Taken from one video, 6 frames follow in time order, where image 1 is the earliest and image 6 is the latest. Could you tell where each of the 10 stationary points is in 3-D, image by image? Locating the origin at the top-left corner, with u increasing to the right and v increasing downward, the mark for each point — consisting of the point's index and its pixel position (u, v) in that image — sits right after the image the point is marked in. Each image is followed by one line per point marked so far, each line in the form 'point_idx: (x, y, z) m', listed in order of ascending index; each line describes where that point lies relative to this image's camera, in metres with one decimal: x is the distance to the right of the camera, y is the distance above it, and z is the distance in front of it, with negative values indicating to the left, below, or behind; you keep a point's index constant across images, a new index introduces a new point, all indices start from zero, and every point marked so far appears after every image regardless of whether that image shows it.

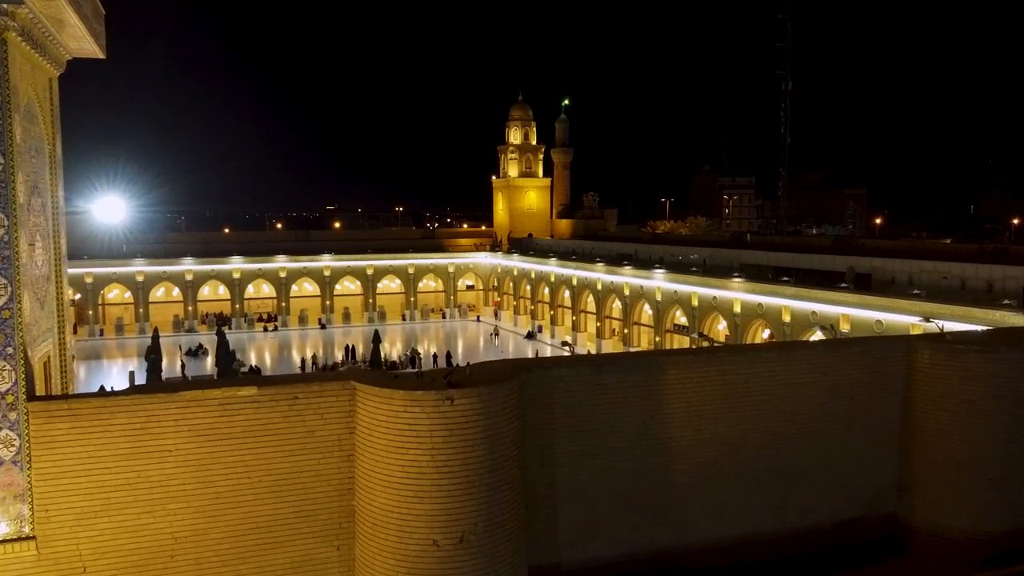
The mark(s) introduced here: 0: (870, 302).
0: (+8.4, -0.3, +18.5) m
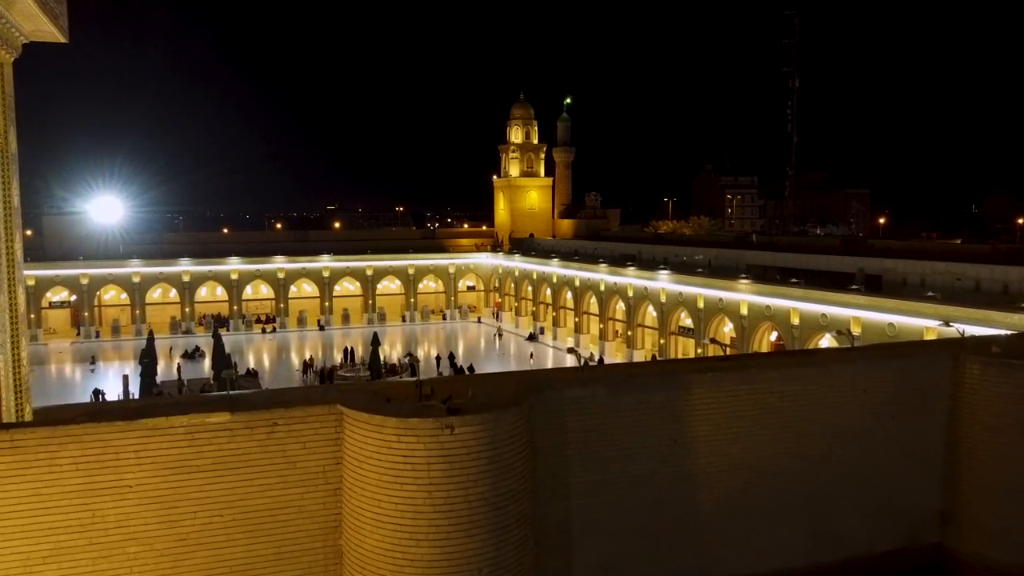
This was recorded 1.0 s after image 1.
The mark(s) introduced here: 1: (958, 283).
0: (+8.5, -0.4, +18.0) m
1: (+10.6, +0.1, +18.7) m
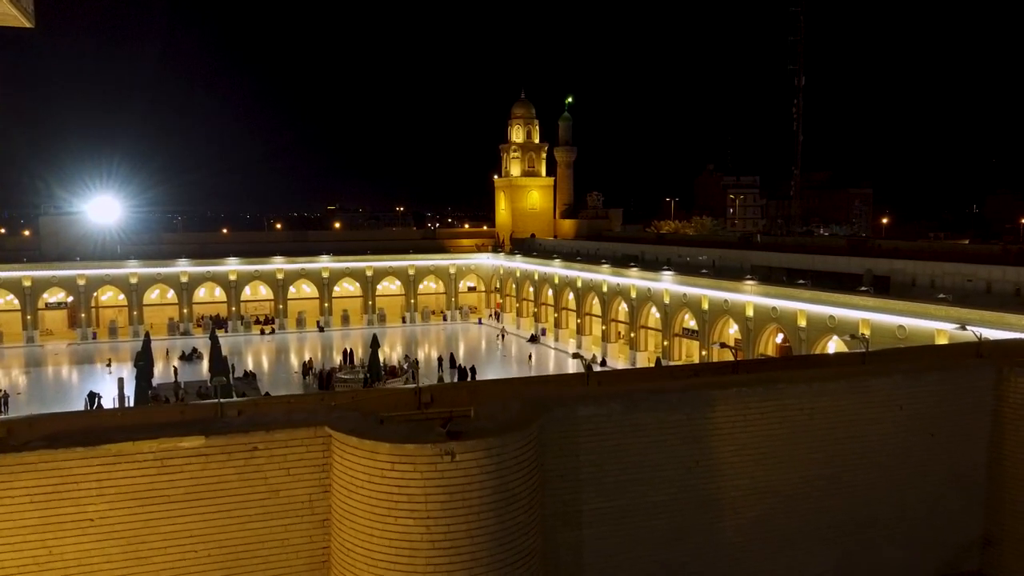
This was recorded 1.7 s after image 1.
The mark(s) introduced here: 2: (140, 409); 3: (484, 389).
0: (+8.5, -0.4, +17.6) m
1: (+10.6, +0.1, +18.3) m
2: (-3.8, -1.3, +8.1) m
3: (-0.3, -1.2, +9.2) m
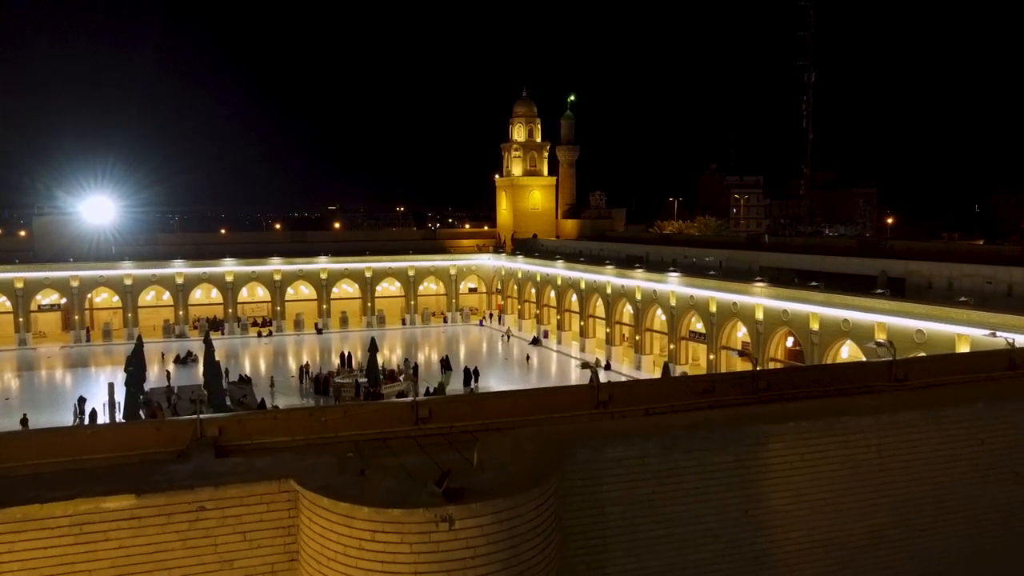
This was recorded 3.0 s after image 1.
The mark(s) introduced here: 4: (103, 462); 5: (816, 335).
0: (+8.6, -0.5, +16.9) m
1: (+10.7, 0.0, +17.6) m
2: (-3.8, -1.3, +7.4) m
3: (-0.3, -1.2, +8.5) m
4: (-3.8, -1.6, +7.3) m
5: (+7.6, -1.2, +19.7) m
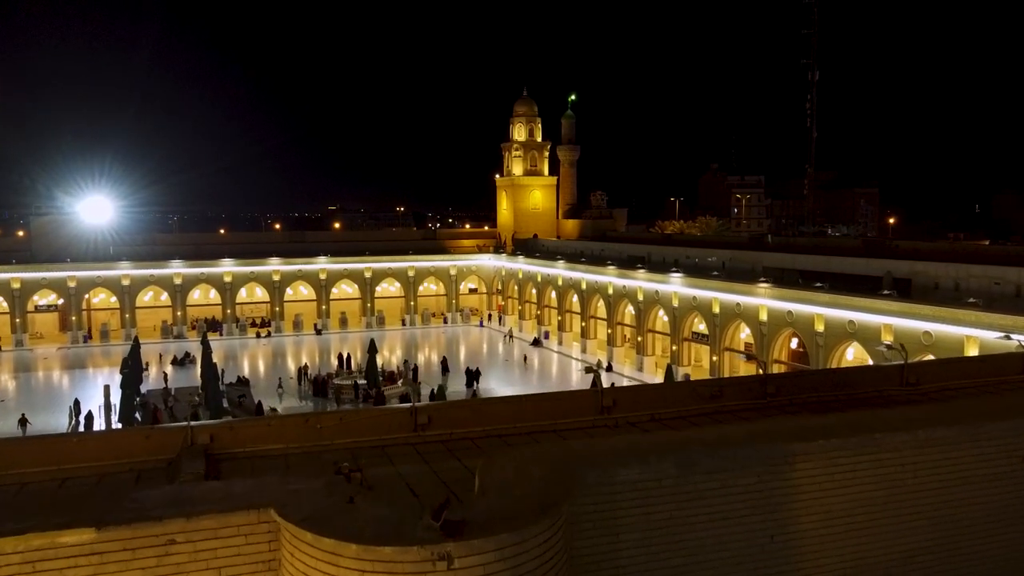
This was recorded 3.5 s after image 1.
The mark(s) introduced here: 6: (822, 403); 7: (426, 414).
0: (+8.6, -0.5, +16.7) m
1: (+10.7, 0.0, +17.4) m
2: (-3.7, -1.4, +7.1) m
3: (-0.2, -1.3, +8.2) m
4: (-3.8, -1.6, +7.1) m
5: (+7.6, -1.2, +19.4) m
6: (+3.7, -1.4, +9.4) m
7: (-0.9, -1.3, +8.0) m
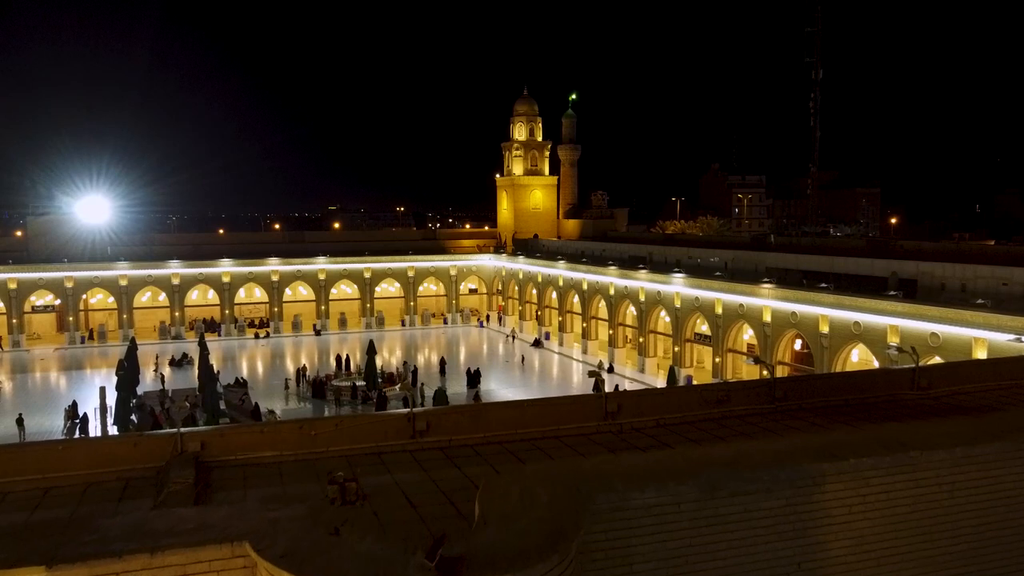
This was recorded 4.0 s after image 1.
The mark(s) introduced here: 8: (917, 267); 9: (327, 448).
0: (+8.6, -0.5, +16.4) m
1: (+10.7, 0.0, +17.1) m
2: (-3.7, -1.4, +6.9) m
3: (-0.2, -1.3, +8.0) m
4: (-3.8, -1.7, +6.8) m
5: (+7.6, -1.2, +19.1) m
6: (+3.7, -1.4, +9.2) m
7: (-0.9, -1.3, +7.7) m
8: (+9.8, +0.5, +19.0) m
9: (-1.8, -1.5, +7.5) m
